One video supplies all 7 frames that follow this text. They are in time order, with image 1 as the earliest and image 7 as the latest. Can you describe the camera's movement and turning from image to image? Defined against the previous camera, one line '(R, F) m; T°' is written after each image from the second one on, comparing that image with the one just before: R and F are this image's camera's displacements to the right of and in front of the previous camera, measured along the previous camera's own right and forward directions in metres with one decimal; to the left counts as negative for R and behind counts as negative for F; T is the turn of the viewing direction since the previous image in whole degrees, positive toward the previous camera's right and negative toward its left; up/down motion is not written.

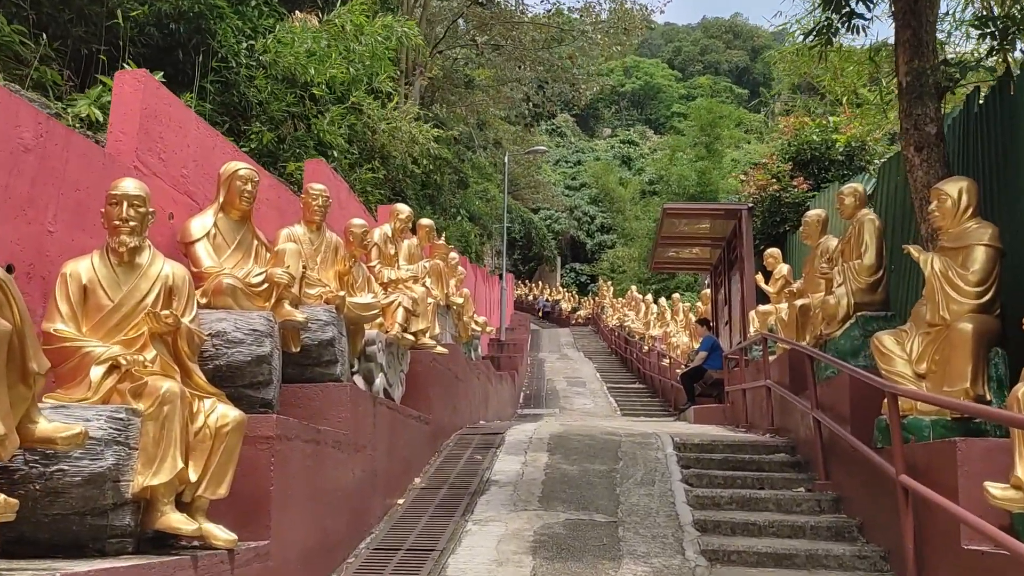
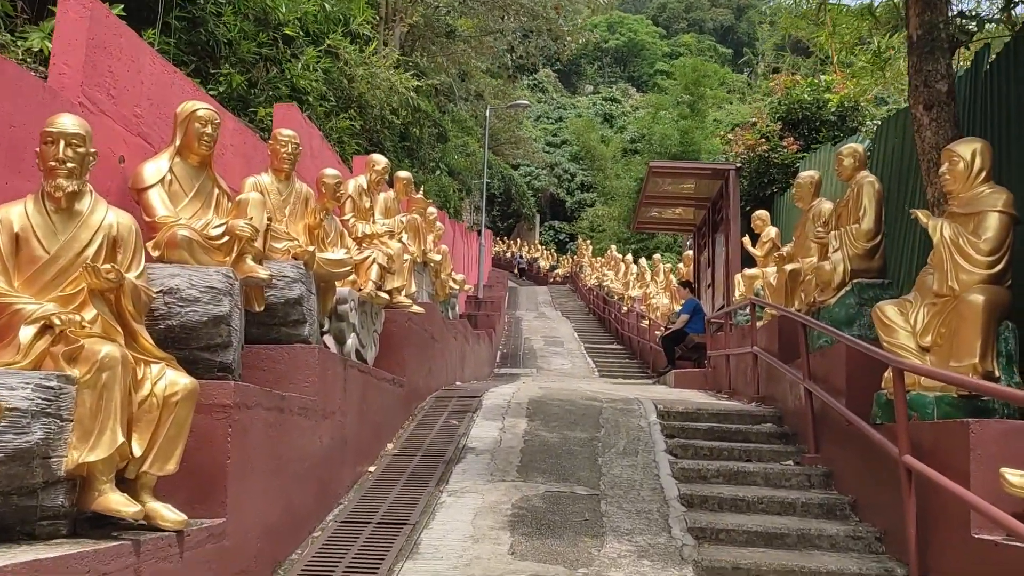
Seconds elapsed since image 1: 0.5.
(0.0, +0.3) m; +2°
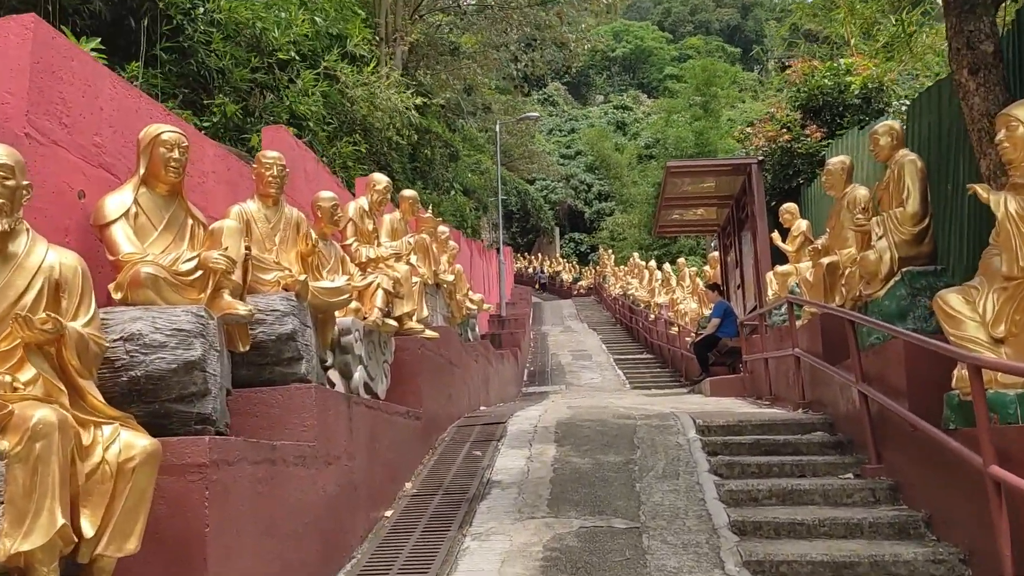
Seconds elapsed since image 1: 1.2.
(+0.1, +0.4) m; -2°
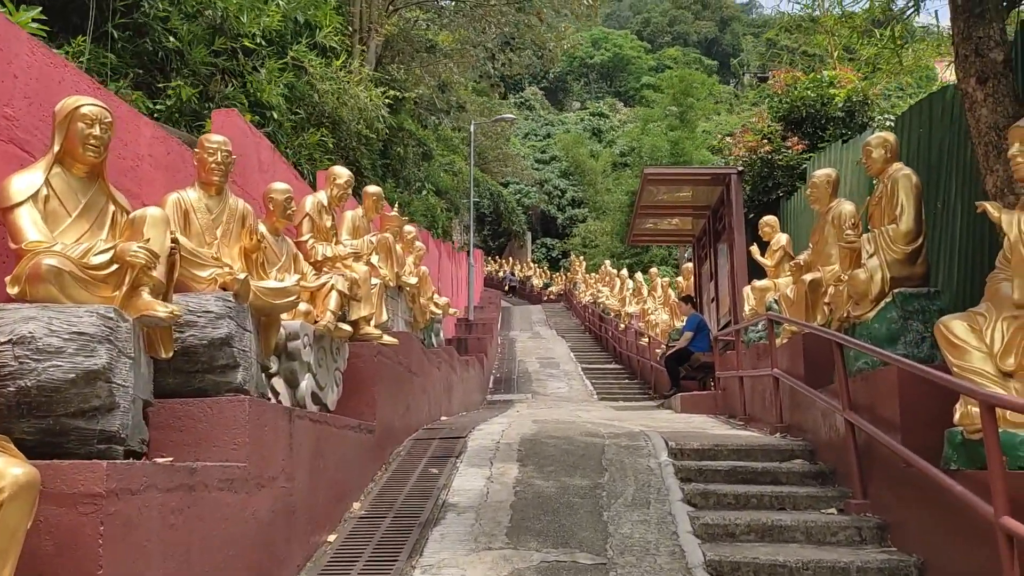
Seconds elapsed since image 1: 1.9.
(0.0, +0.4) m; +2°
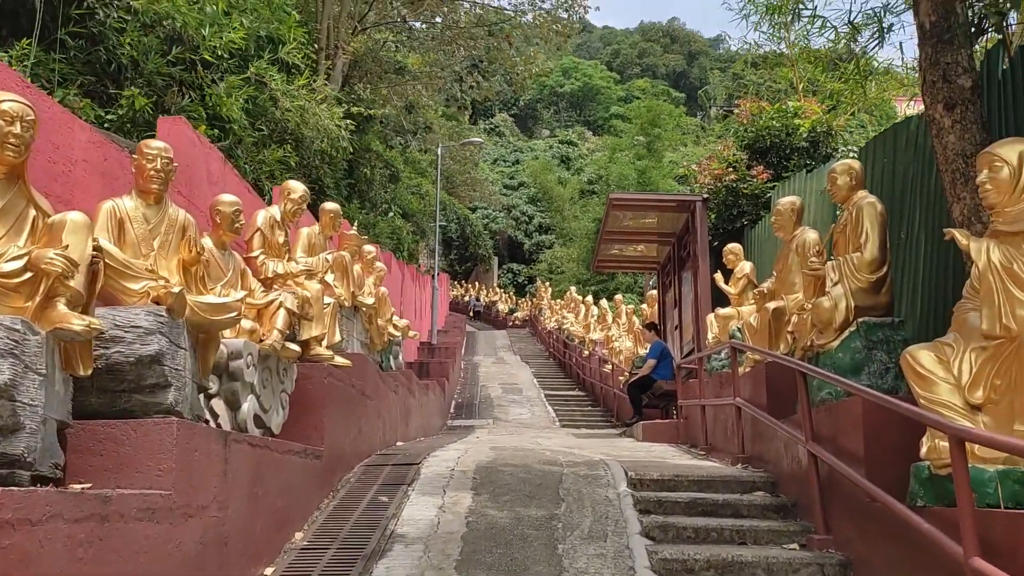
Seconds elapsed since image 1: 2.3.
(+0.1, +0.2) m; +2°
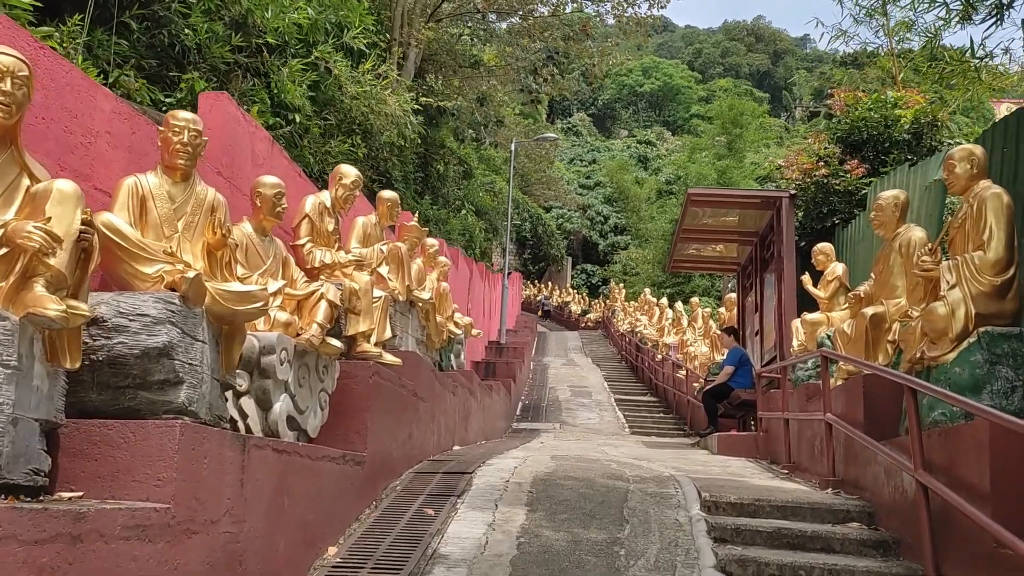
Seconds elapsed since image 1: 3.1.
(+0.1, +0.5) m; -5°
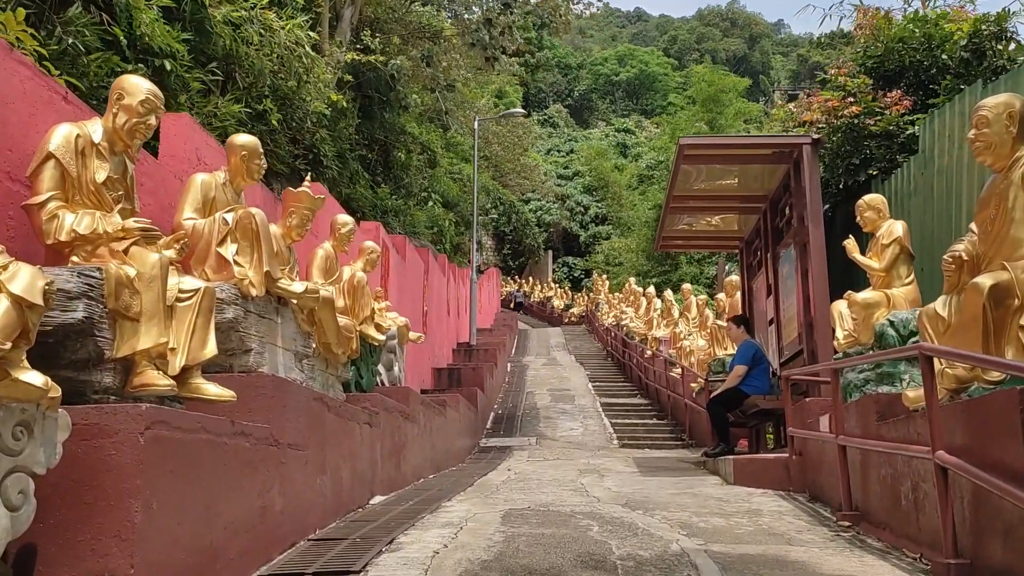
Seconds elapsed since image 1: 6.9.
(+0.3, +2.1) m; +1°
